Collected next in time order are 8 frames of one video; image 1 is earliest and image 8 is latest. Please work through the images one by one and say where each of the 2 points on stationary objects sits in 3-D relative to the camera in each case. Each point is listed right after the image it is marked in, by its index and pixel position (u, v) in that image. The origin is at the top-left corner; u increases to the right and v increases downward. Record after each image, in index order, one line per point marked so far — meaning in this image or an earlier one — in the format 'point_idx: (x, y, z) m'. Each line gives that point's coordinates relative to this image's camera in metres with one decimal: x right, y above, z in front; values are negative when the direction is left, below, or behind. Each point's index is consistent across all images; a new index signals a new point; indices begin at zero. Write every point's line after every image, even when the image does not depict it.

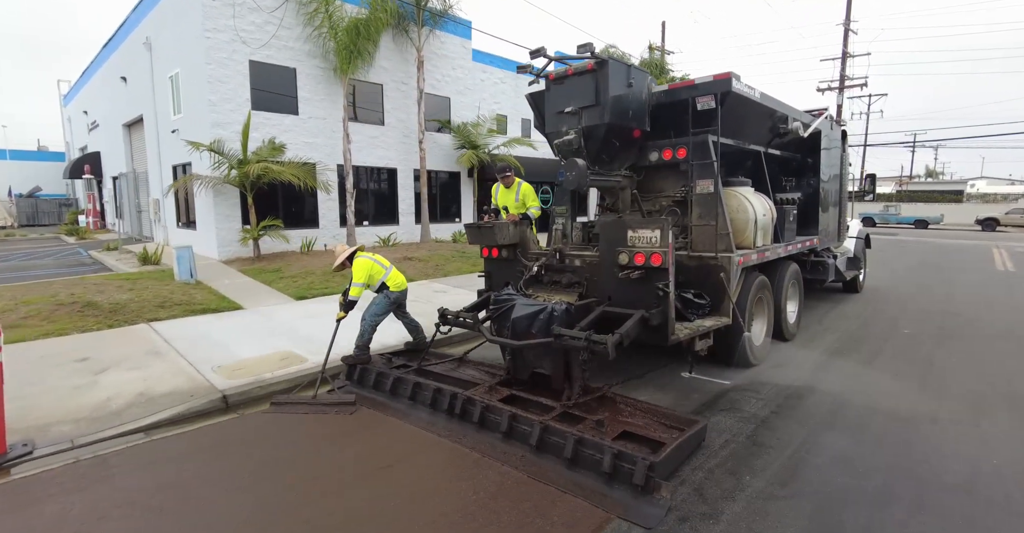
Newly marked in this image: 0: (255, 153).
0: (-5.5, +2.6, +11.7) m
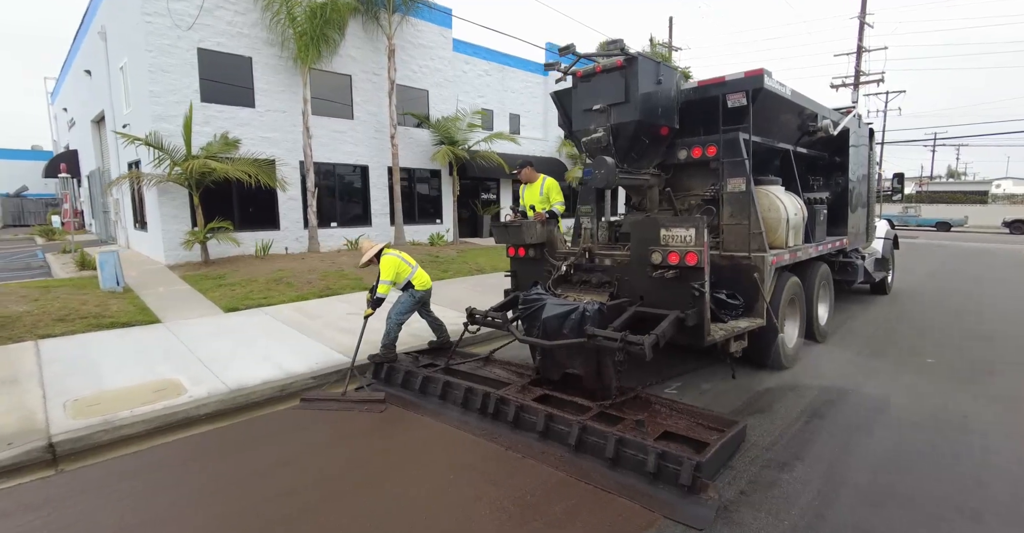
0: (-6.2, +2.4, +10.6) m
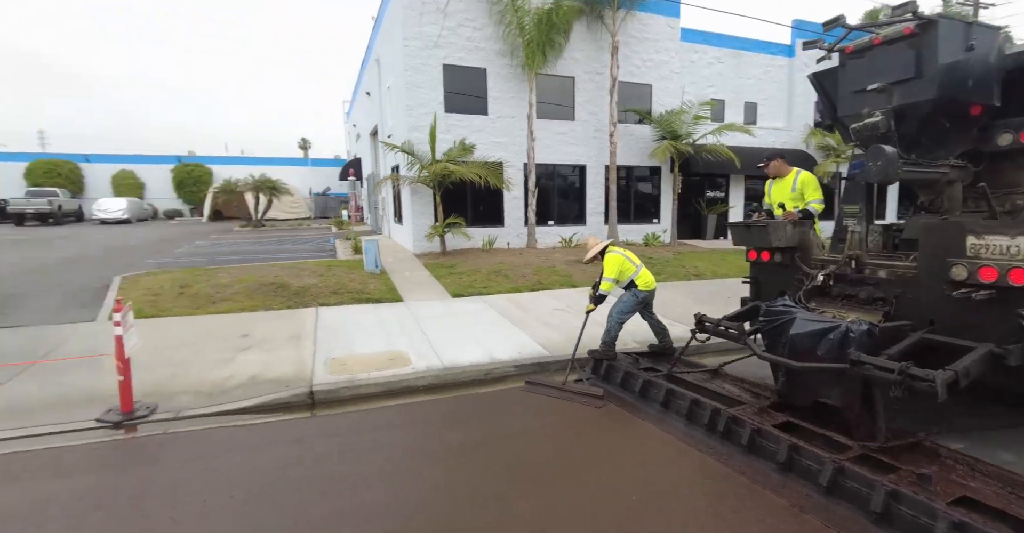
0: (-1.4, +2.7, +12.0) m
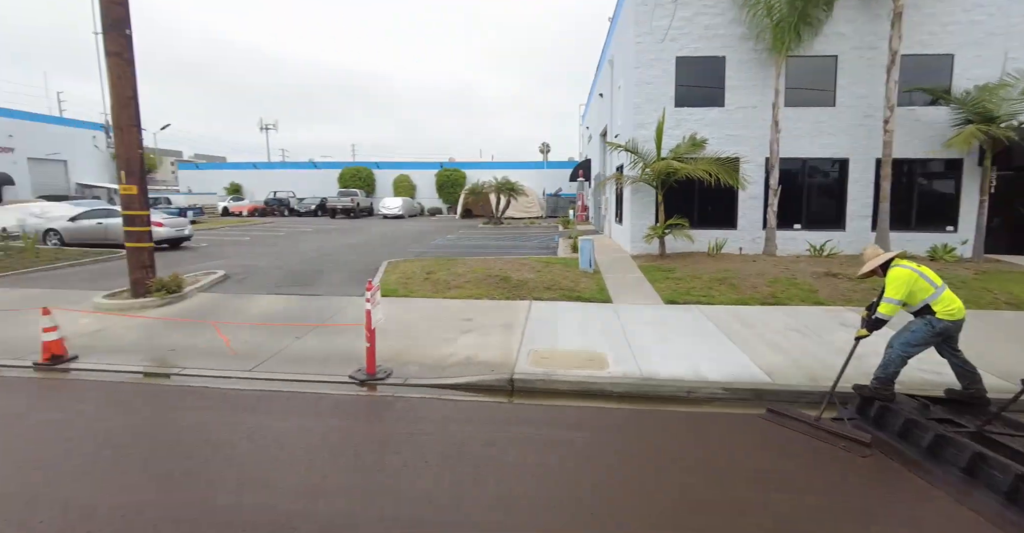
0: (+3.6, +2.6, +11.3) m
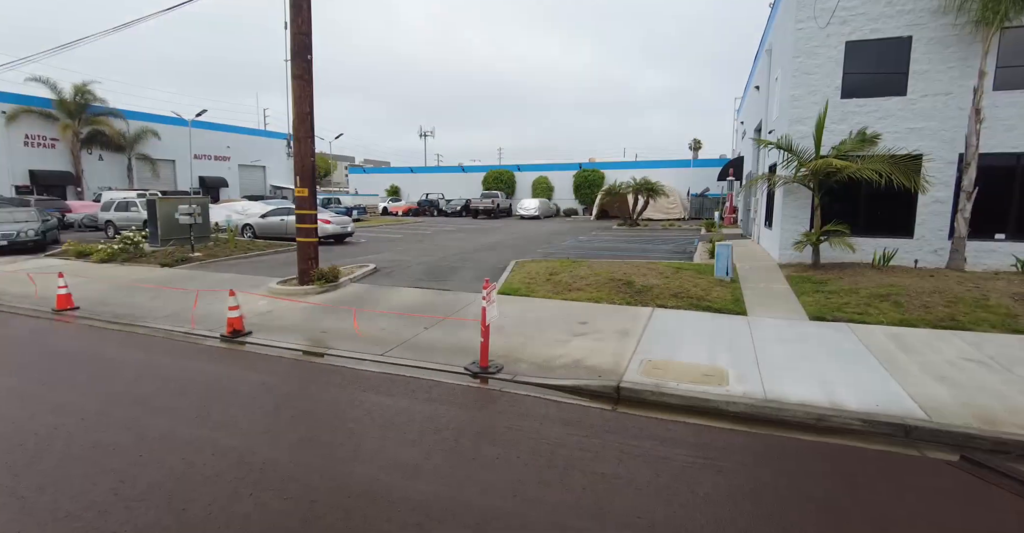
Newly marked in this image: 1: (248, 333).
0: (+6.3, +2.3, +10.0) m
1: (-3.7, -0.9, +7.1) m
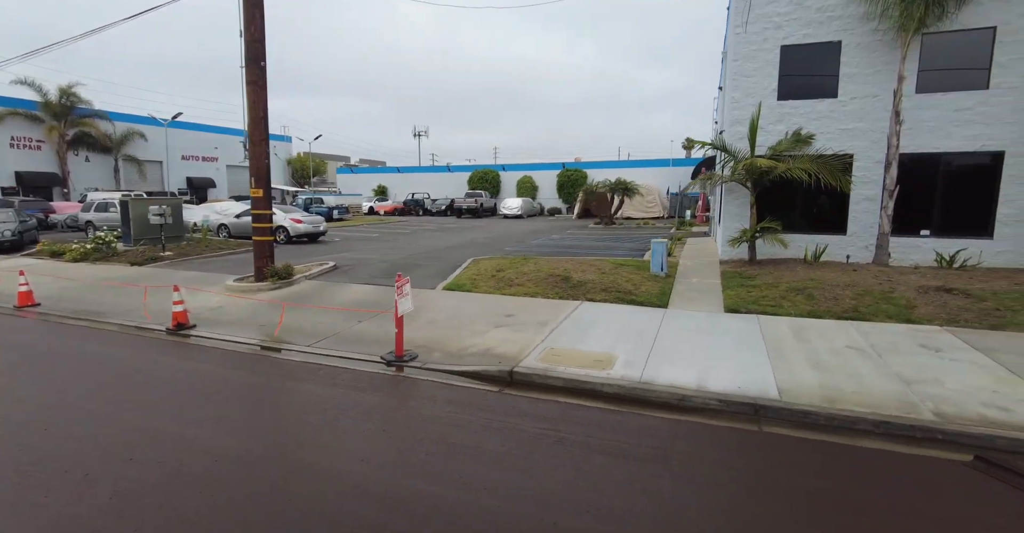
0: (+5.3, +2.4, +10.4) m
1: (-4.7, -0.9, +7.5) m
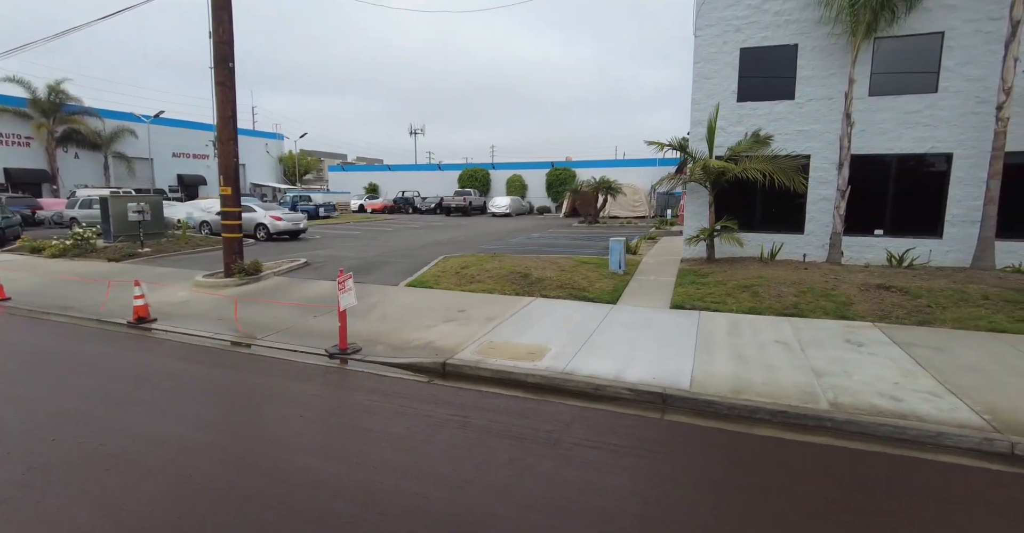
0: (+4.6, +2.5, +10.6) m
1: (-5.4, -0.8, +7.7) m
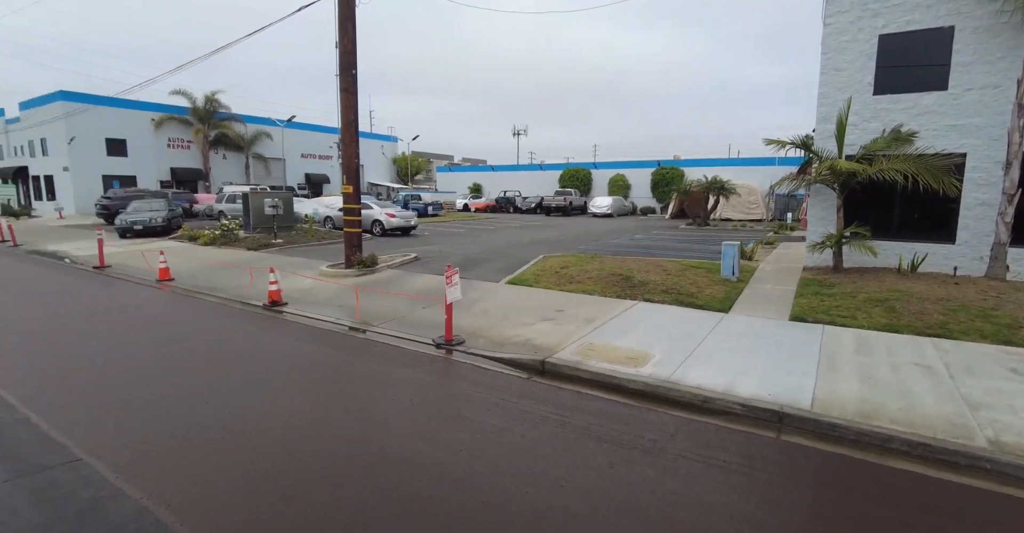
0: (+6.7, +2.2, +9.6) m
1: (-3.8, -0.6, +8.6) m
